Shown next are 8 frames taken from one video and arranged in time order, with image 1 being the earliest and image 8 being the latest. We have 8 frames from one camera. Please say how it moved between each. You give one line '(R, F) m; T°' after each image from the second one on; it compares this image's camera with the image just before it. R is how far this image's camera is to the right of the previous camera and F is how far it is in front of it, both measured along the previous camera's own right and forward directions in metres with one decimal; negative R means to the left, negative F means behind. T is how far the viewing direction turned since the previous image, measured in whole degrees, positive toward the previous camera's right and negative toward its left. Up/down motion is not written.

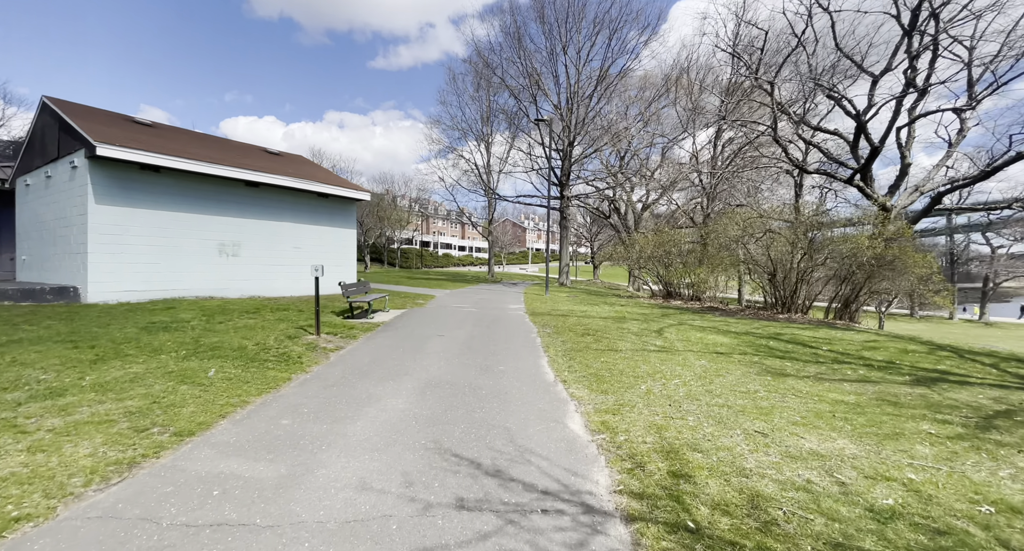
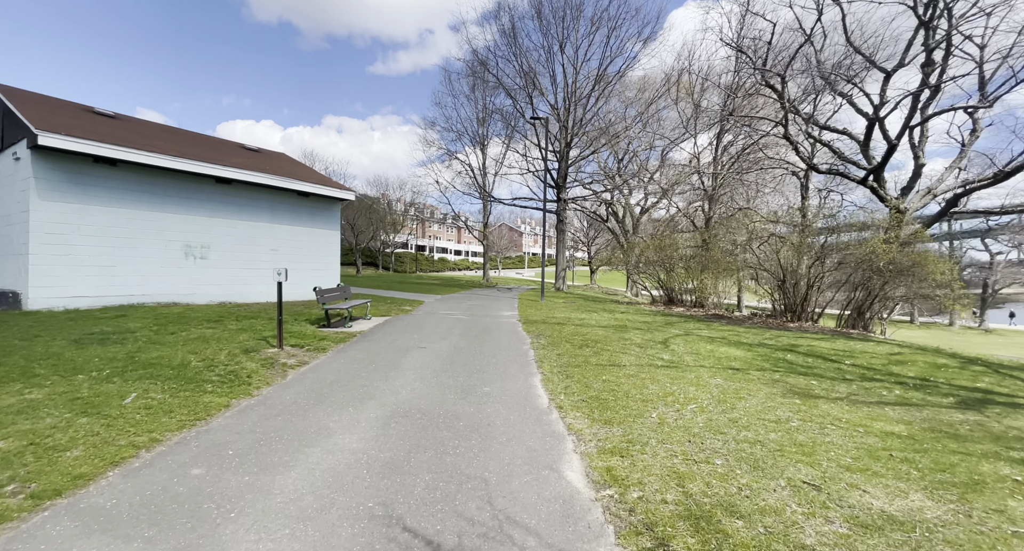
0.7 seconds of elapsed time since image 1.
(+0.1, +1.0) m; 0°
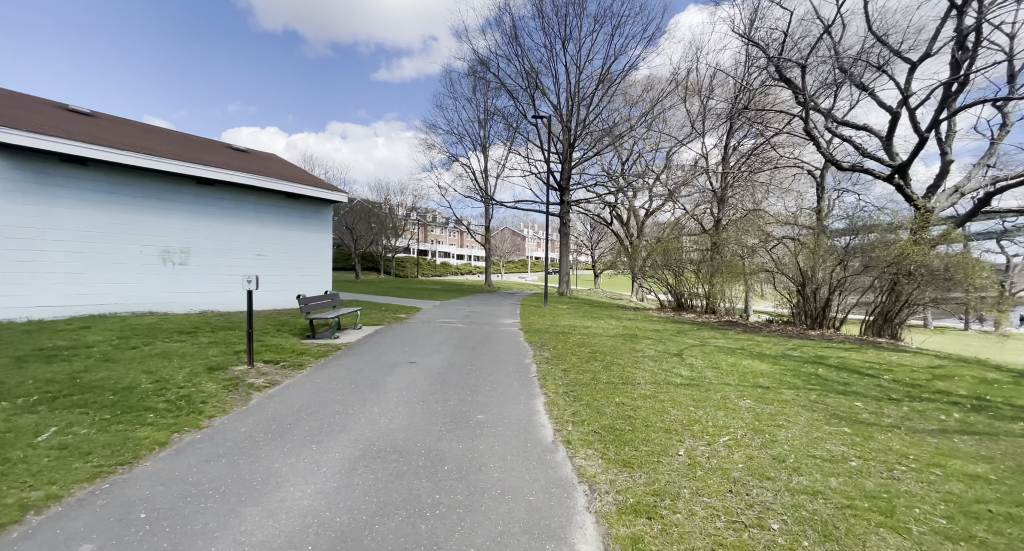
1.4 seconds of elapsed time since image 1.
(+0.1, +0.8) m; 0°
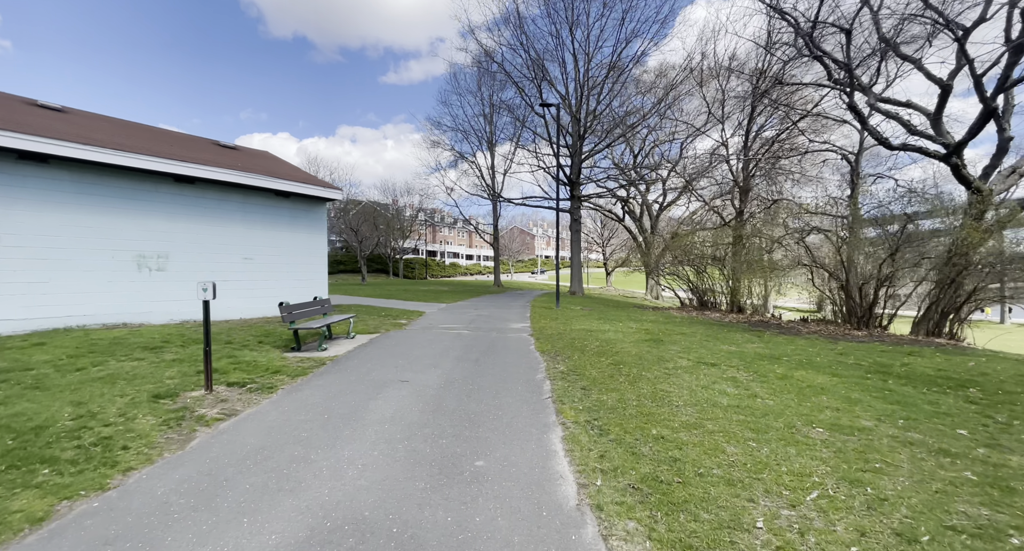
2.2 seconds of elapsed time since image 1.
(0.0, +1.2) m; -1°
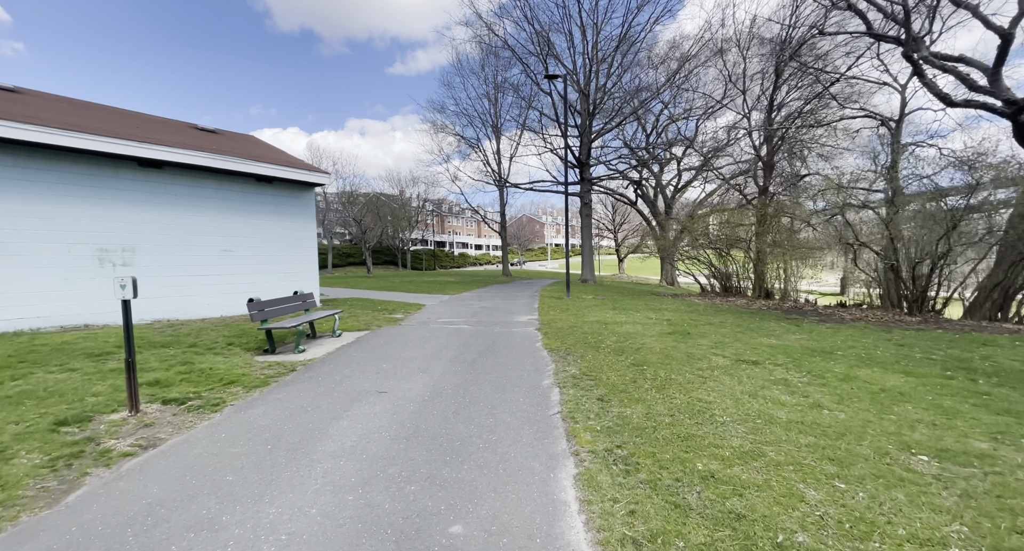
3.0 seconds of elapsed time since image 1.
(+0.2, +1.2) m; -1°
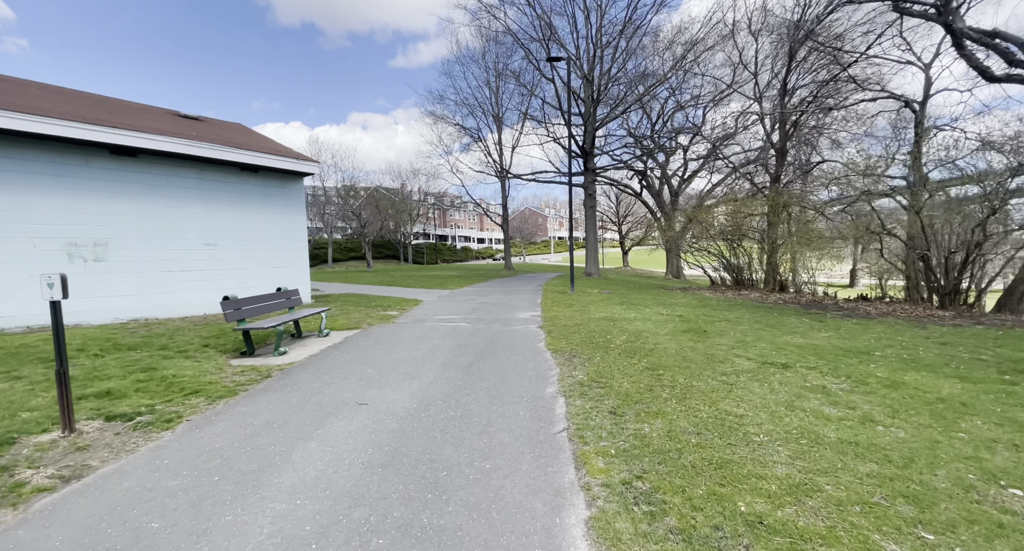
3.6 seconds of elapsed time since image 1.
(+0.1, +0.7) m; 0°
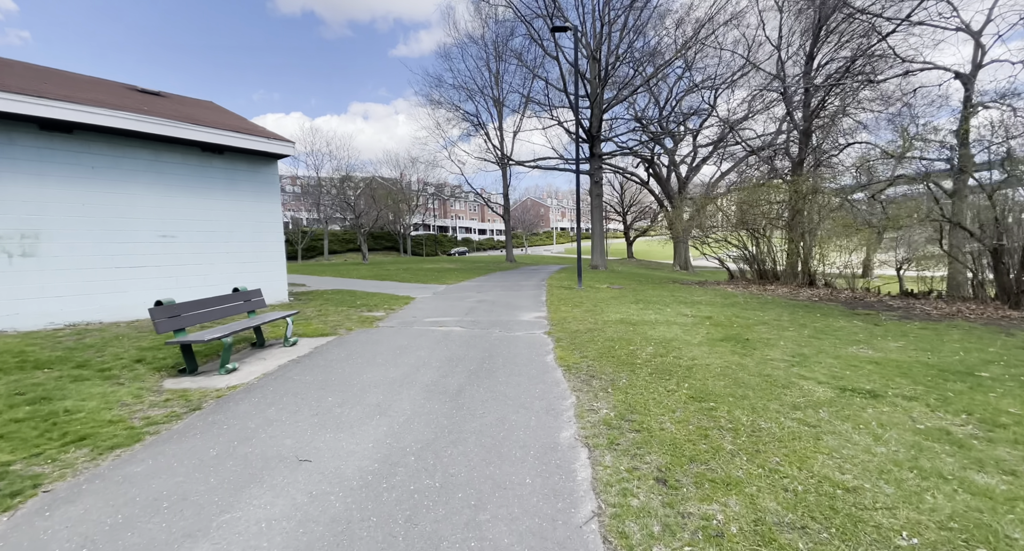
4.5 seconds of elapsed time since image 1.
(0.0, +1.3) m; 0°
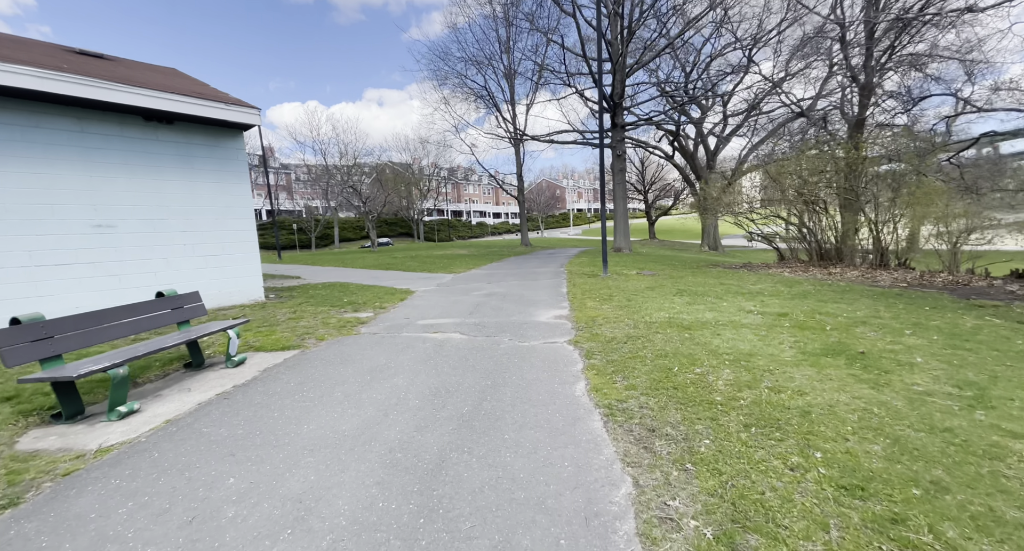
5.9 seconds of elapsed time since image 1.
(+0.1, +1.8) m; -2°
